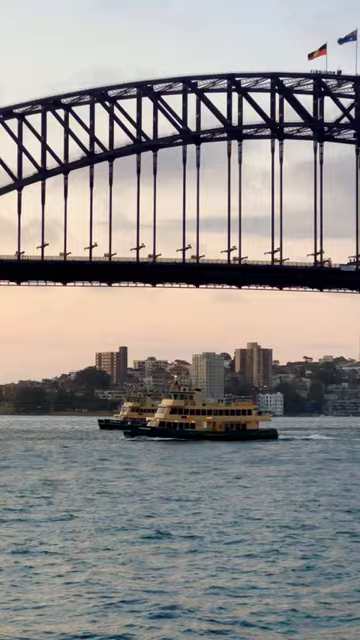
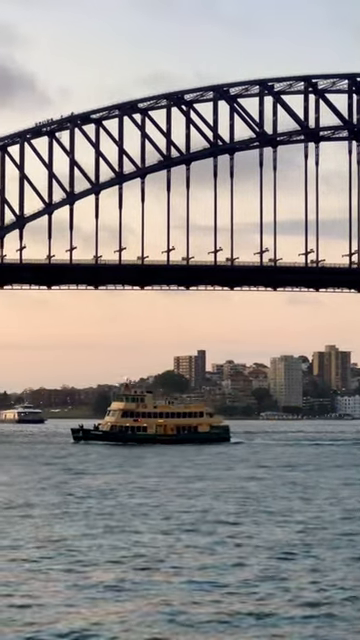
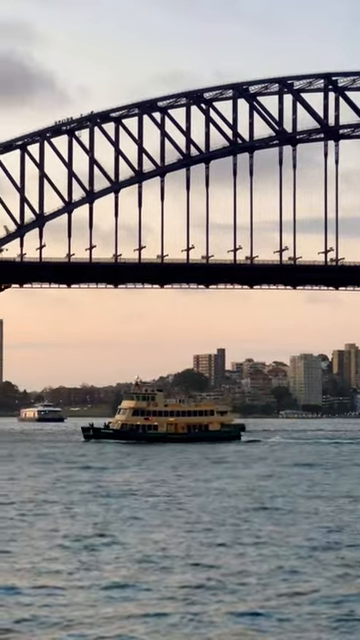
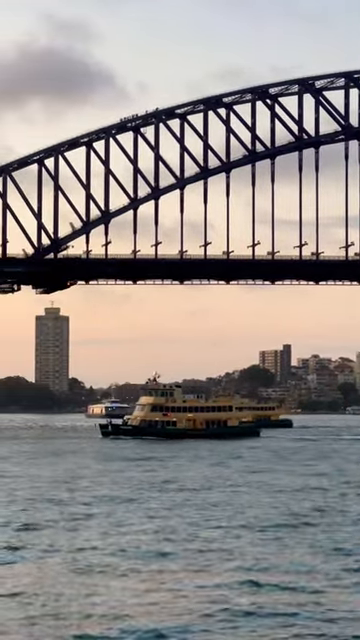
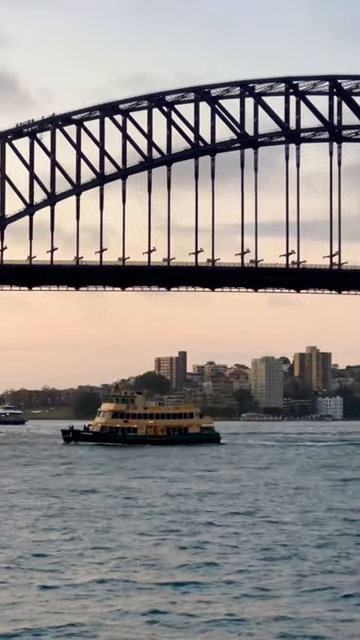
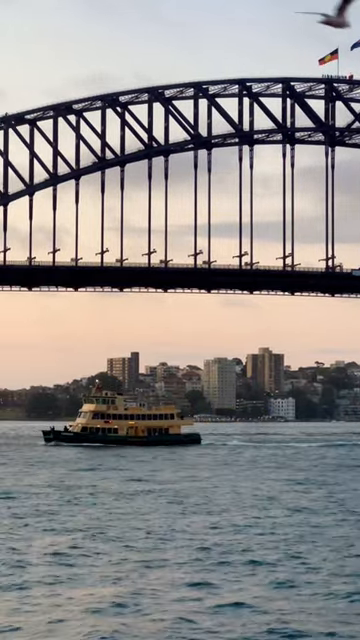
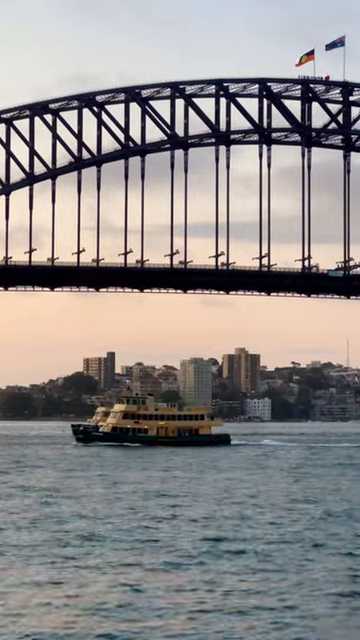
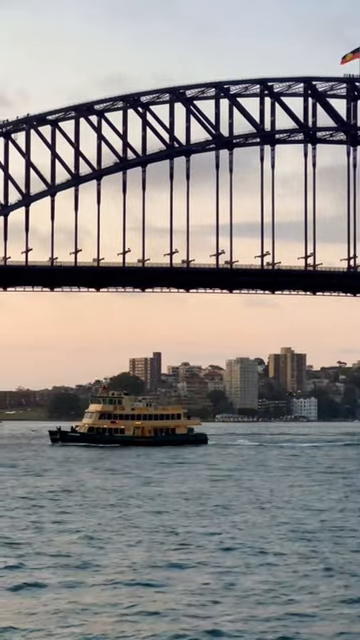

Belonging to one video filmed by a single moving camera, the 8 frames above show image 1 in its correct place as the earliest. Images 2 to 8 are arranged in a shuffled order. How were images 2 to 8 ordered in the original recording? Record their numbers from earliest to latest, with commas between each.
7, 6, 8, 5, 2, 3, 4
